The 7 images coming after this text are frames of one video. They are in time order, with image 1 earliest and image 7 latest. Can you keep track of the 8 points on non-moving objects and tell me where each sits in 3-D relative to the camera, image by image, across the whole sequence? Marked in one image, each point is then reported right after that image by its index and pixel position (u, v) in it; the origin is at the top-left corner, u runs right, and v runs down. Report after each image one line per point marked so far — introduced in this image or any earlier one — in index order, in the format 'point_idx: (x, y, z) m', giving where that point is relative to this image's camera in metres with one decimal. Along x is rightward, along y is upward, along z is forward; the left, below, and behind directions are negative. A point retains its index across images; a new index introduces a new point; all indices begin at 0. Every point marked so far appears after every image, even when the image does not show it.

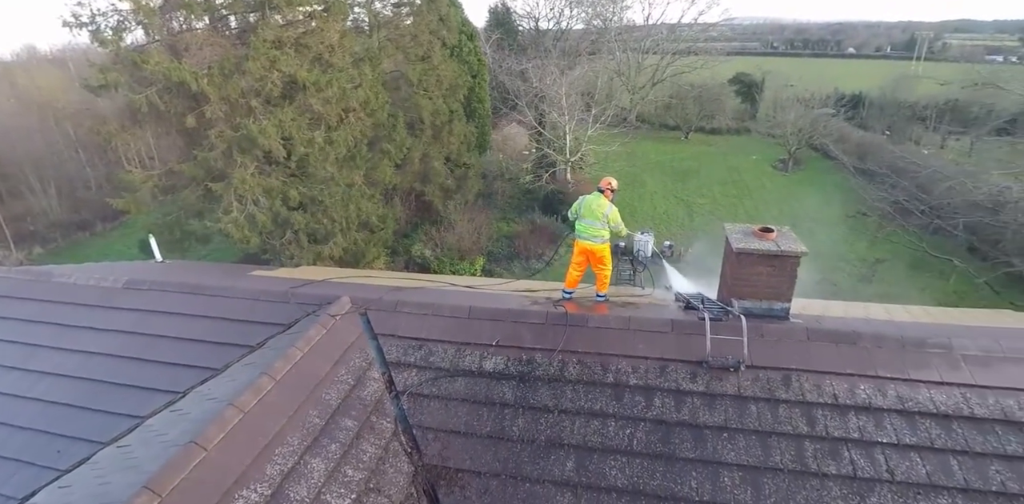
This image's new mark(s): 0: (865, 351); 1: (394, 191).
0: (+2.7, -0.8, +3.5) m
1: (-4.0, +2.1, +15.7) m
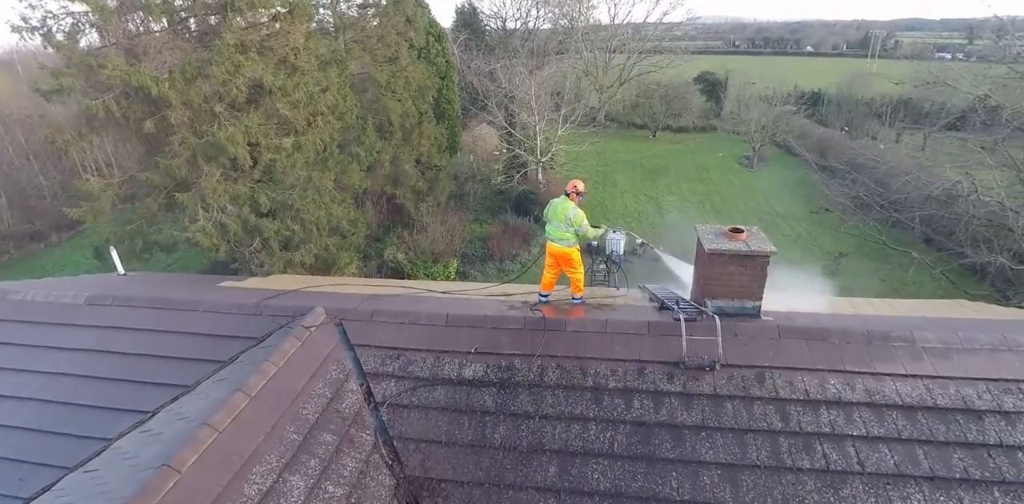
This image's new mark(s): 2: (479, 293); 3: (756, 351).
0: (+2.5, -0.7, +3.7) m
1: (-4.8, +1.9, +15.4) m
2: (-0.4, -0.5, +5.4) m
3: (+1.9, -0.8, +3.6) m
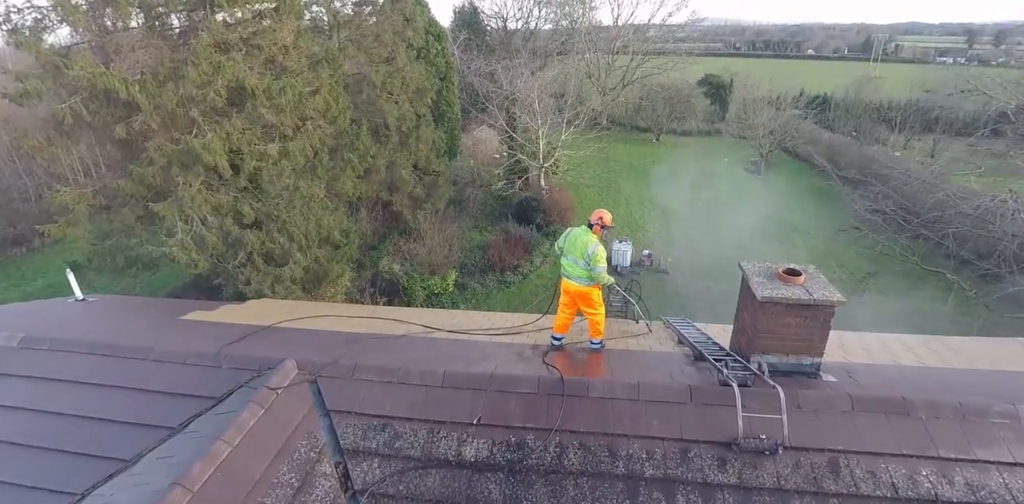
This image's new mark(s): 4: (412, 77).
0: (+2.6, -1.1, +3.0) m
1: (-4.8, +1.6, +14.7) m
2: (-0.3, -0.8, +4.7) m
3: (+2.0, -1.1, +2.9) m
4: (-3.1, +5.5, +14.8) m
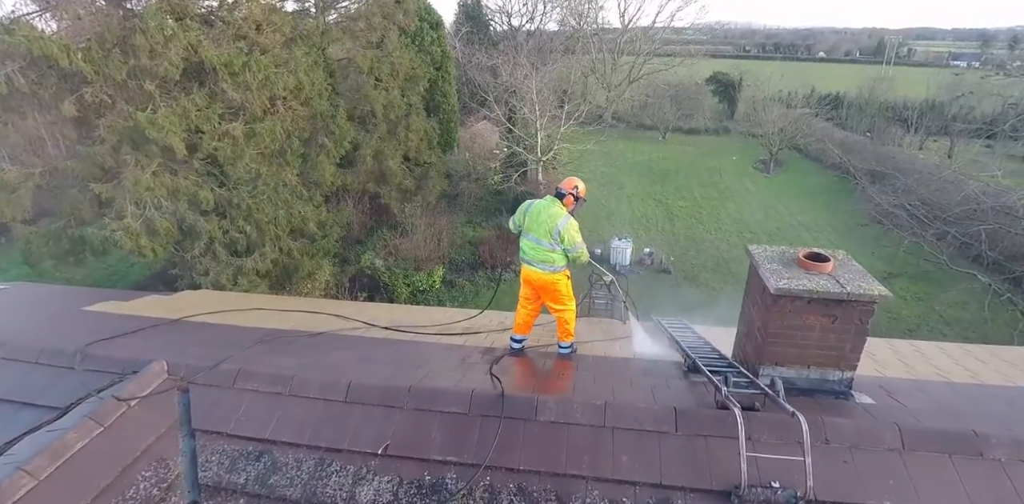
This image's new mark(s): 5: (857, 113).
0: (+2.2, -1.0, +2.1) m
1: (-5.0, +1.8, +14.0) m
2: (-0.7, -0.7, +3.9) m
3: (+1.6, -1.0, +2.1) m
4: (-3.3, +5.7, +14.0) m
5: (+14.6, +5.9, +19.7) m
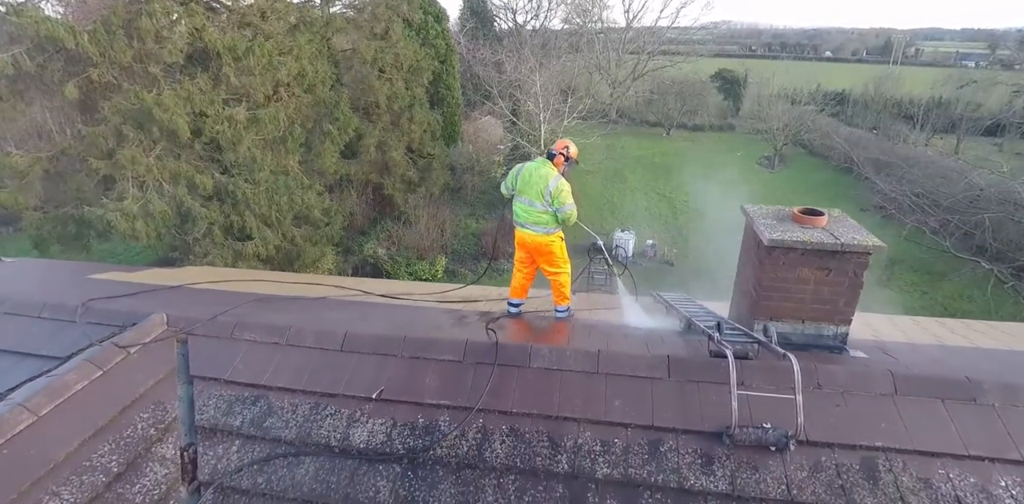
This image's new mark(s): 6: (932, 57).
0: (+2.1, -0.7, +2.1) m
1: (-4.9, +2.1, +14.0) m
2: (-0.7, -0.4, +3.9) m
3: (+1.5, -0.7, +2.1) m
4: (-3.2, +6.0, +14.1) m
5: (+14.8, +6.1, +19.6) m
6: (+17.1, +8.1, +19.0) m
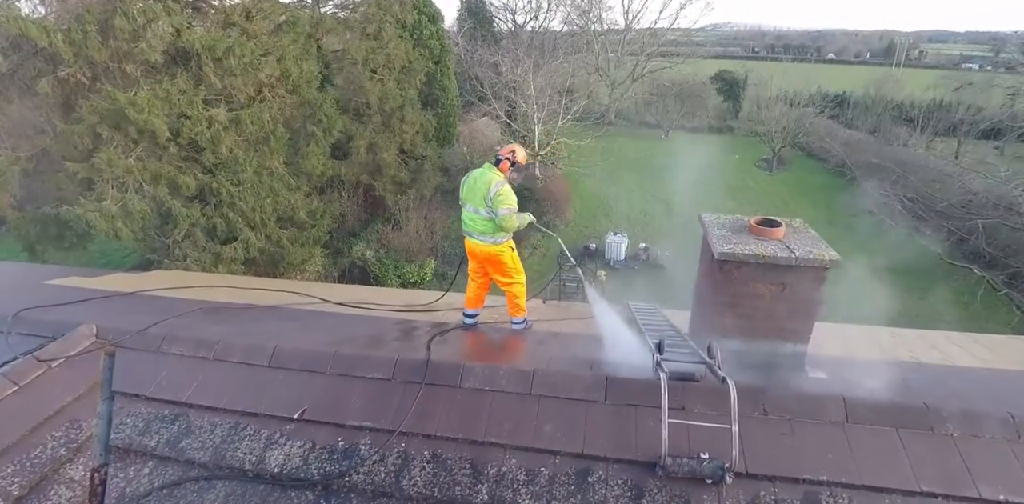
0: (+1.8, -0.8, +1.9) m
1: (-5.2, +2.0, +13.9) m
2: (-1.1, -0.5, +3.8) m
3: (+1.2, -0.8, +1.9) m
4: (-3.4, +5.9, +13.9) m
5: (+14.5, +5.9, +19.4) m
6: (+16.9, +7.9, +18.8) m
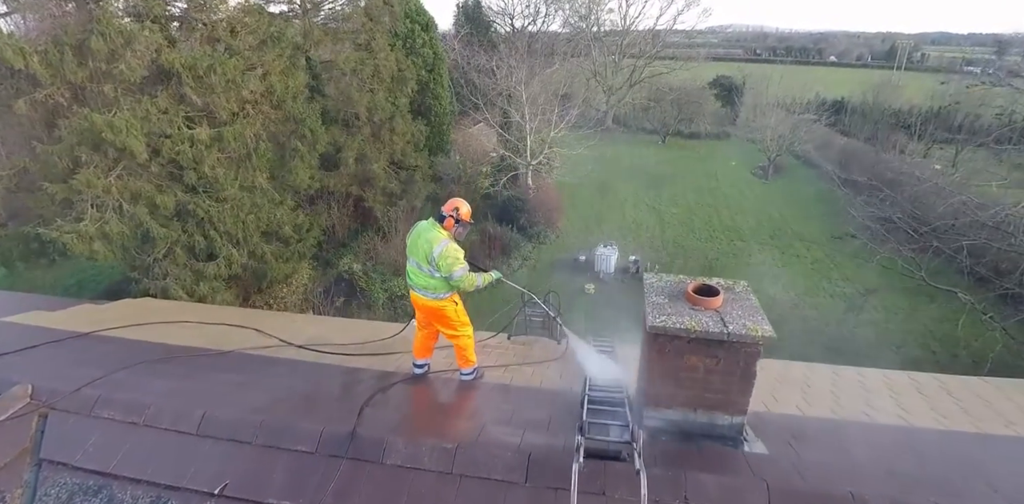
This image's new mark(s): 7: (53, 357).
0: (+1.5, -1.1, +1.9) m
1: (-5.5, +1.7, +13.9) m
2: (-1.4, -0.8, +3.8) m
3: (+0.8, -1.1, +1.9) m
4: (-3.7, +5.5, +13.9) m
5: (+14.3, +5.5, +19.4) m
6: (+16.6, +7.5, +18.8) m
7: (-3.2, -0.7, +3.3) m
